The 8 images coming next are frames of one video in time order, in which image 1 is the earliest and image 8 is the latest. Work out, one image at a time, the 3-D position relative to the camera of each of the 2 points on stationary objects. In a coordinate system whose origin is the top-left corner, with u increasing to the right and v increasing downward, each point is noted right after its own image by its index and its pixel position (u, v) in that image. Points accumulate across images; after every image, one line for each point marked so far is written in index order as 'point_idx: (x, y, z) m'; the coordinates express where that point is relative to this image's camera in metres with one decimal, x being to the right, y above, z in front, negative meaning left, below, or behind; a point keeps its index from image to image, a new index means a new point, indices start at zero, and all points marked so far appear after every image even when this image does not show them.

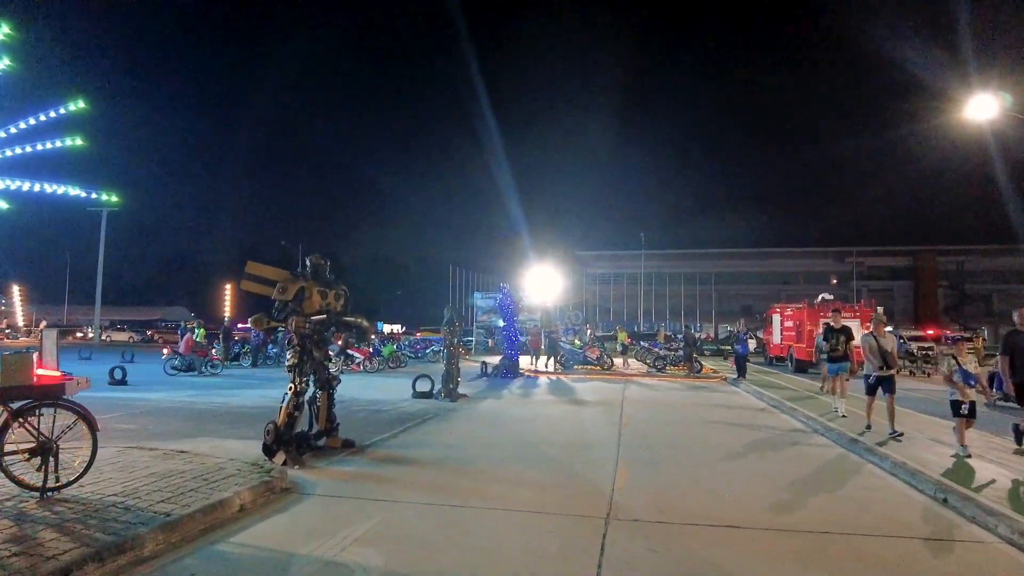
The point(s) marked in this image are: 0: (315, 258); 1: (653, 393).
0: (-2.6, +0.4, +8.8) m
1: (+3.5, -2.7, +16.7) m
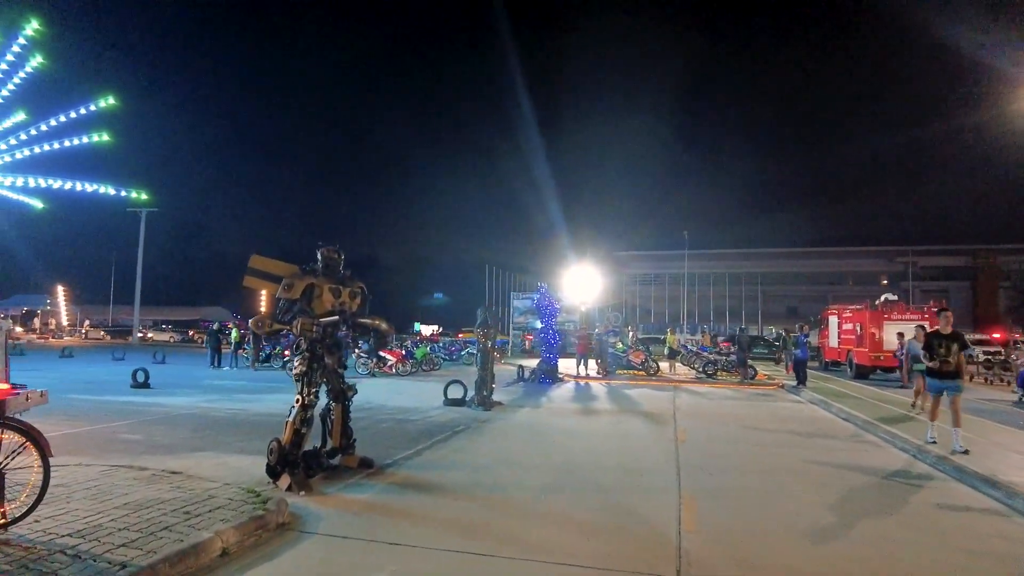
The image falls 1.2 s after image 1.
0: (-2.1, +0.4, +7.7) m
1: (+4.5, -2.6, +15.2) m
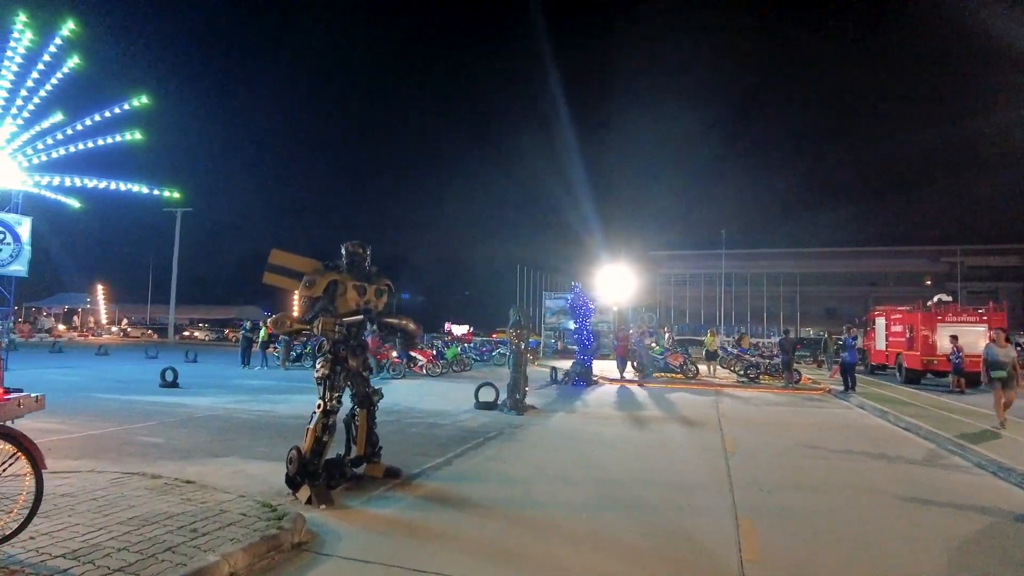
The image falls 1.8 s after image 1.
0: (-1.7, +0.4, +7.2) m
1: (+5.2, -2.6, +14.4) m
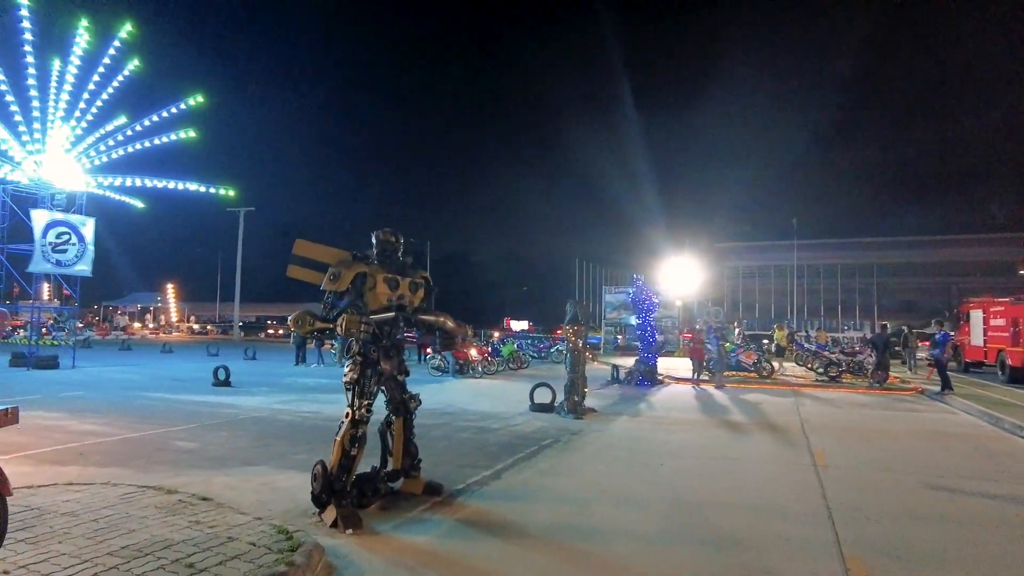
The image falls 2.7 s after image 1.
0: (-1.2, +0.5, +6.4) m
1: (+6.4, -2.4, +12.9) m
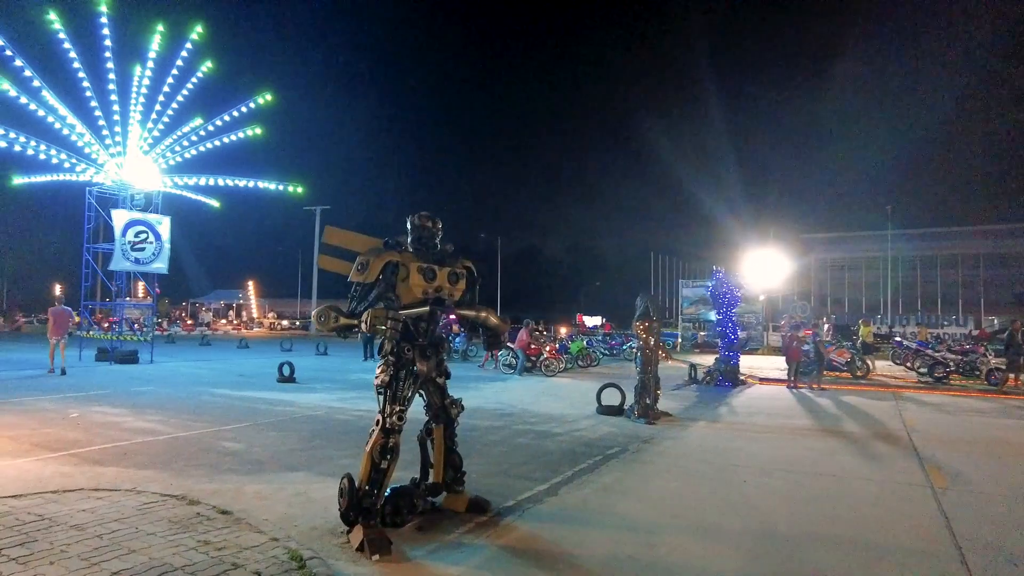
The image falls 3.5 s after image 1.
0: (-0.8, +0.6, +5.6) m
1: (+7.5, -2.3, +11.3) m
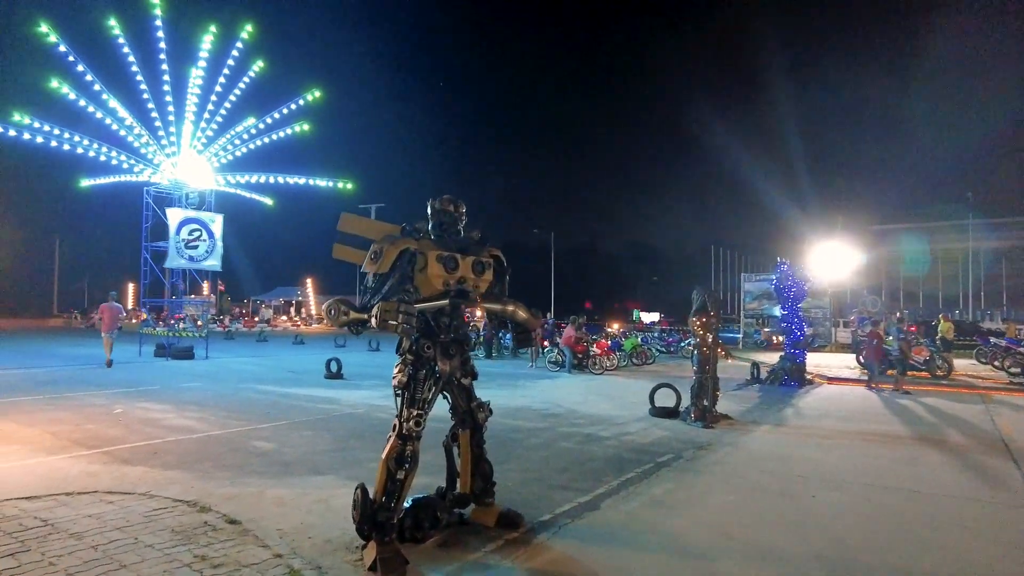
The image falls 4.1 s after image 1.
0: (-0.5, +0.7, +5.1) m
1: (+8.2, -2.1, +10.1) m
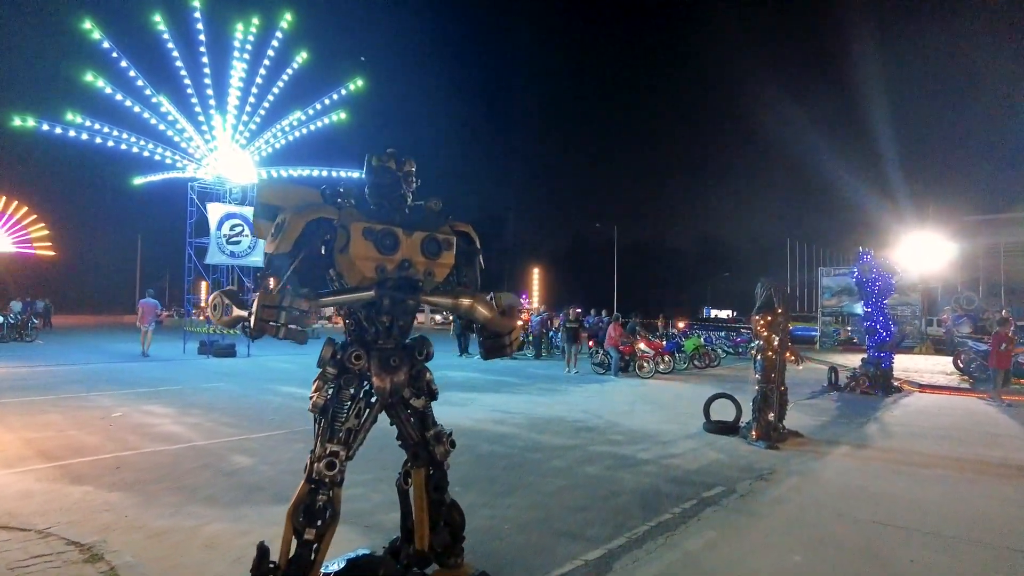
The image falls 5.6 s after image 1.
0: (-0.7, +0.7, +3.7) m
1: (+8.5, -2.0, +7.8) m
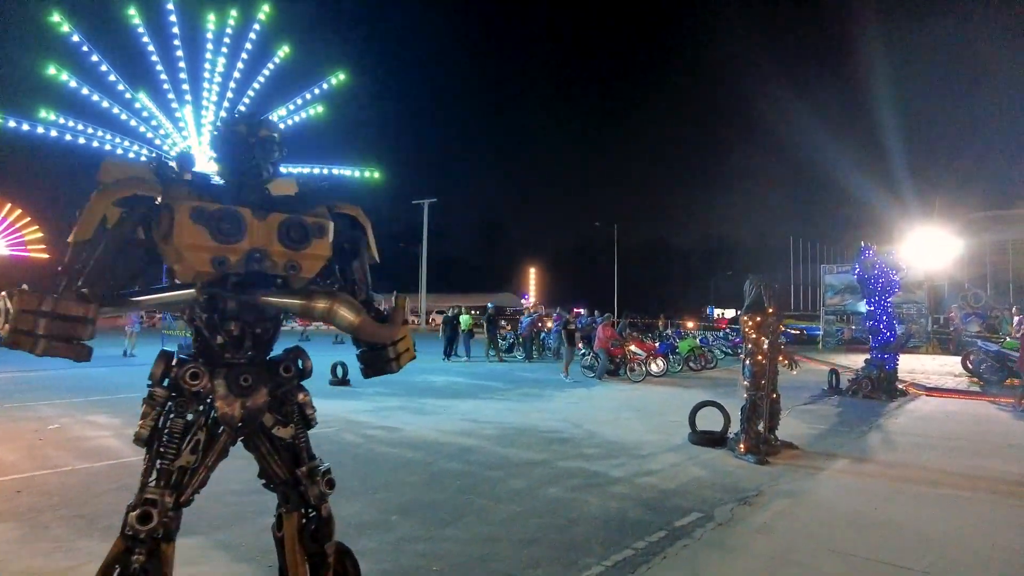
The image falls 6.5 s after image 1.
0: (-1.2, +0.7, +3.0) m
1: (+8.0, -2.0, +6.9) m
